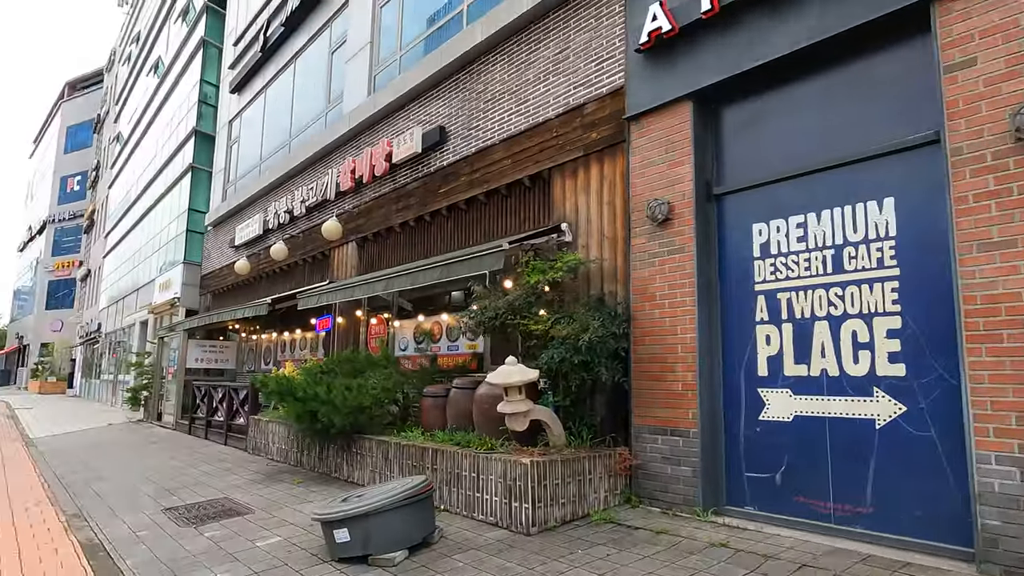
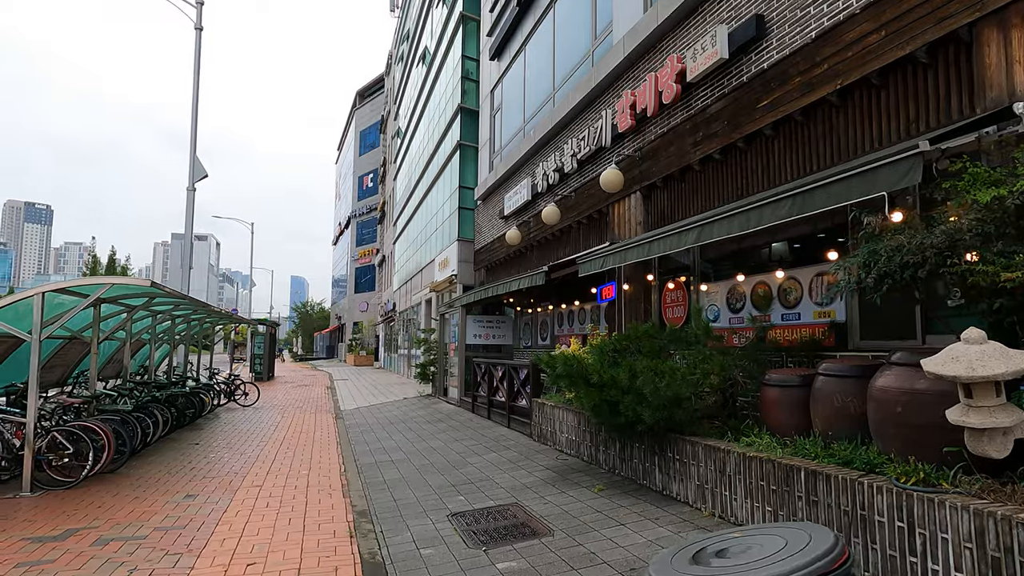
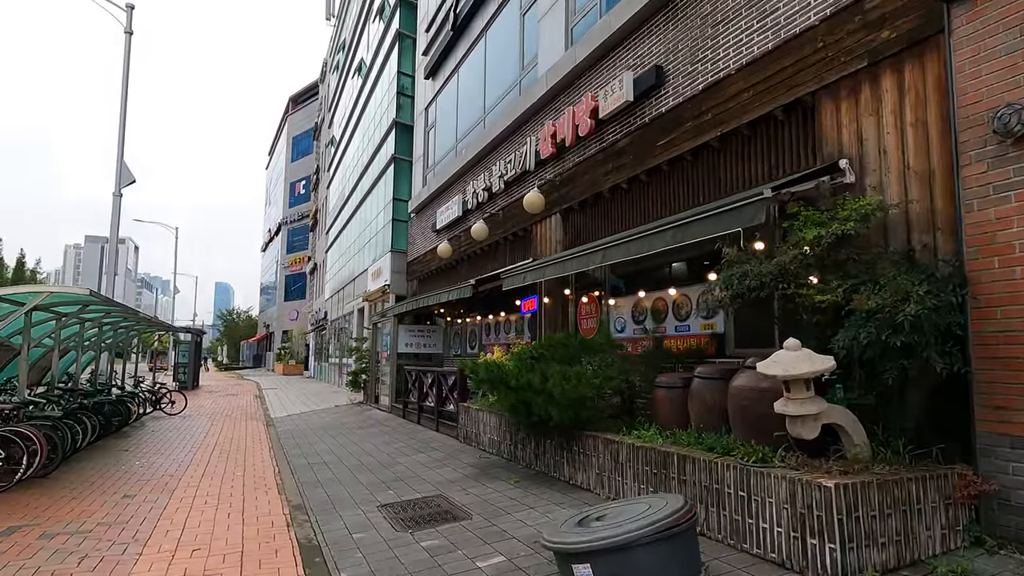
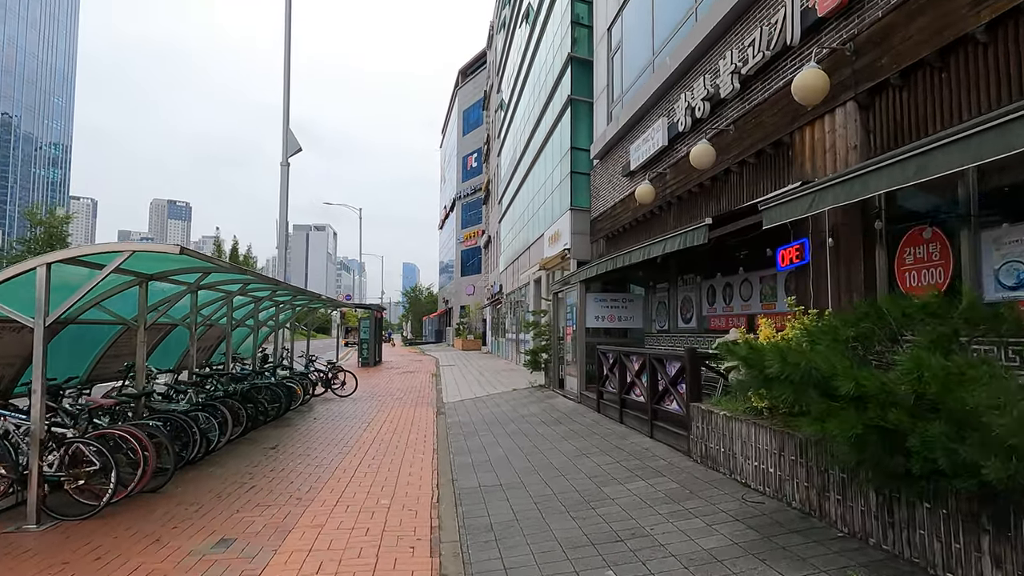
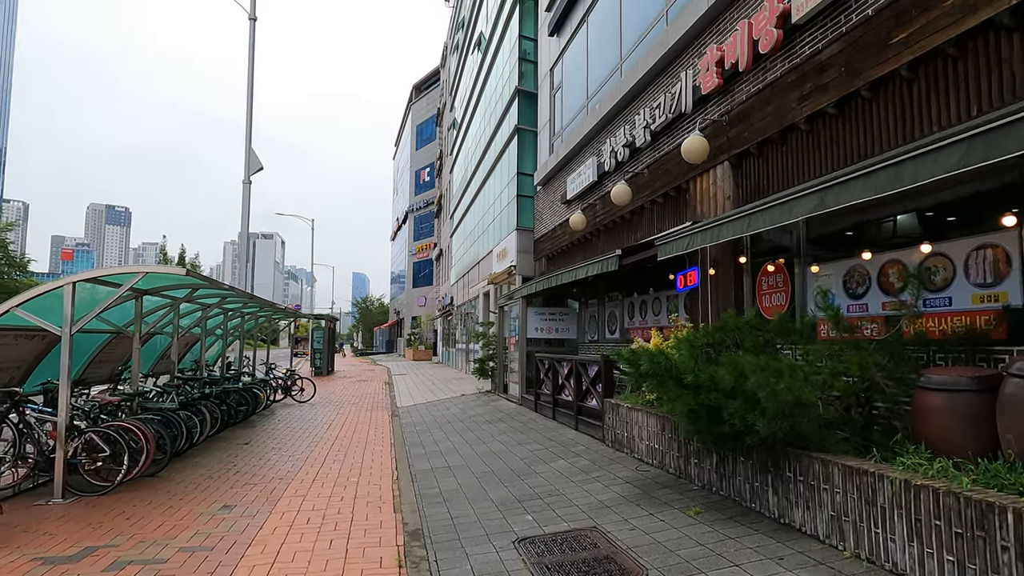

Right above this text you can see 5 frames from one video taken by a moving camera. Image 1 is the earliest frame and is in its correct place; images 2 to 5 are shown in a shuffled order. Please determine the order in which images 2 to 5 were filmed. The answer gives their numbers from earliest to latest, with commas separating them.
3, 2, 5, 4
